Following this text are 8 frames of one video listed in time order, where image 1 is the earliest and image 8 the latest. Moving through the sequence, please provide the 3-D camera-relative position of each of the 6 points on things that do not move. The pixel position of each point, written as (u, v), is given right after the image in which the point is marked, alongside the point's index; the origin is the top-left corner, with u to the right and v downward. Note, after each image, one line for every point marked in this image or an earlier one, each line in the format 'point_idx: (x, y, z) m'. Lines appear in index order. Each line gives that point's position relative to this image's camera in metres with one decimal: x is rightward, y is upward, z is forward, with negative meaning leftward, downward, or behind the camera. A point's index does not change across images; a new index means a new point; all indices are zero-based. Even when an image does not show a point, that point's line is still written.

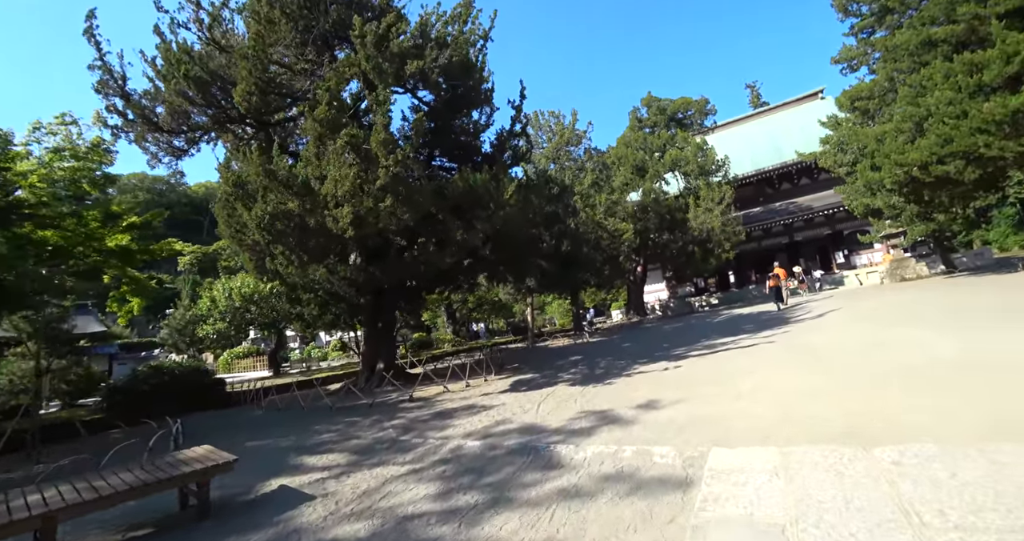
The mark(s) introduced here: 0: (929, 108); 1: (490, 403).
0: (+12.3, +4.8, +14.3) m
1: (-0.4, -2.1, +7.8) m
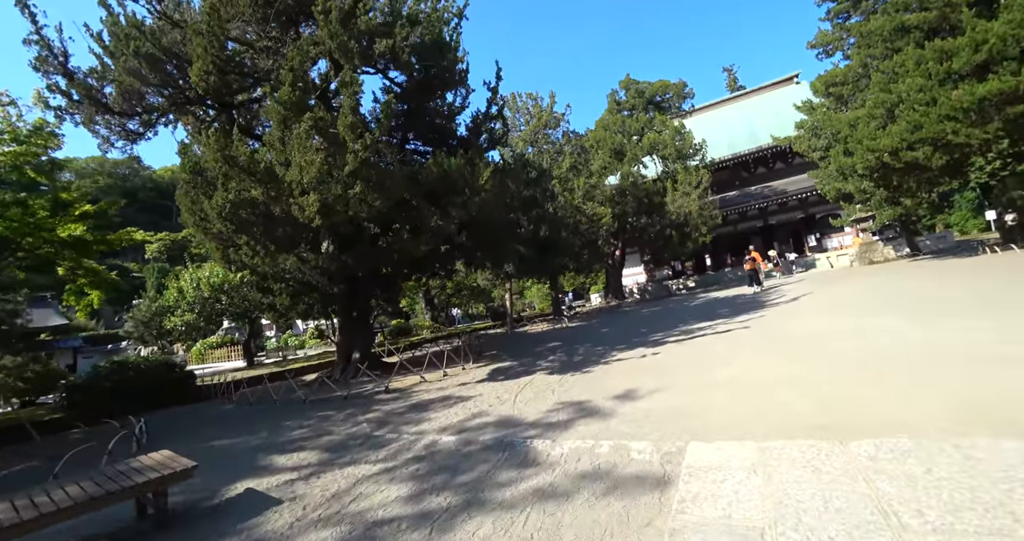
0: (+11.6, +5.3, +14.5) m
1: (-0.7, -2.0, +7.7) m
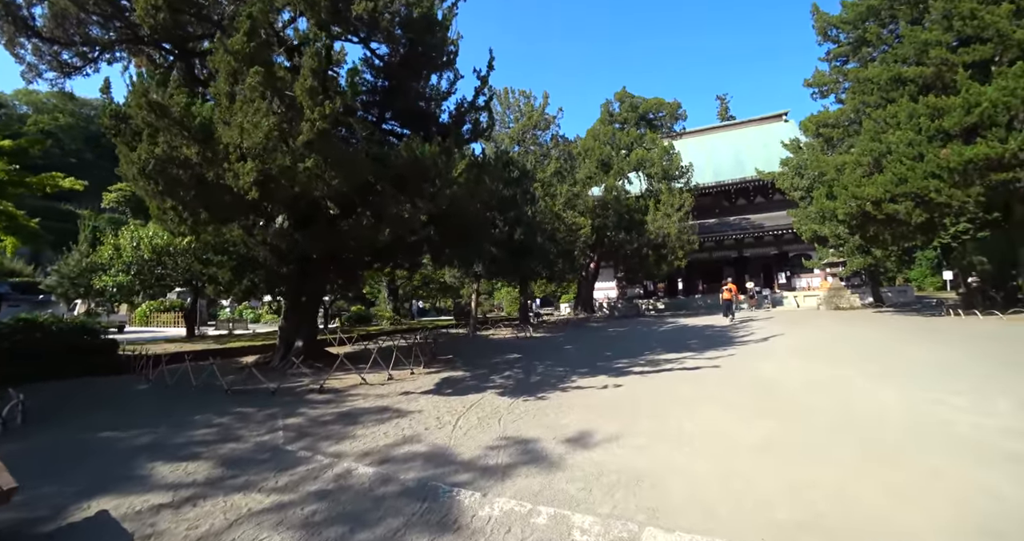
0: (+11.3, +3.7, +14.3) m
1: (-1.5, -1.9, +6.9) m
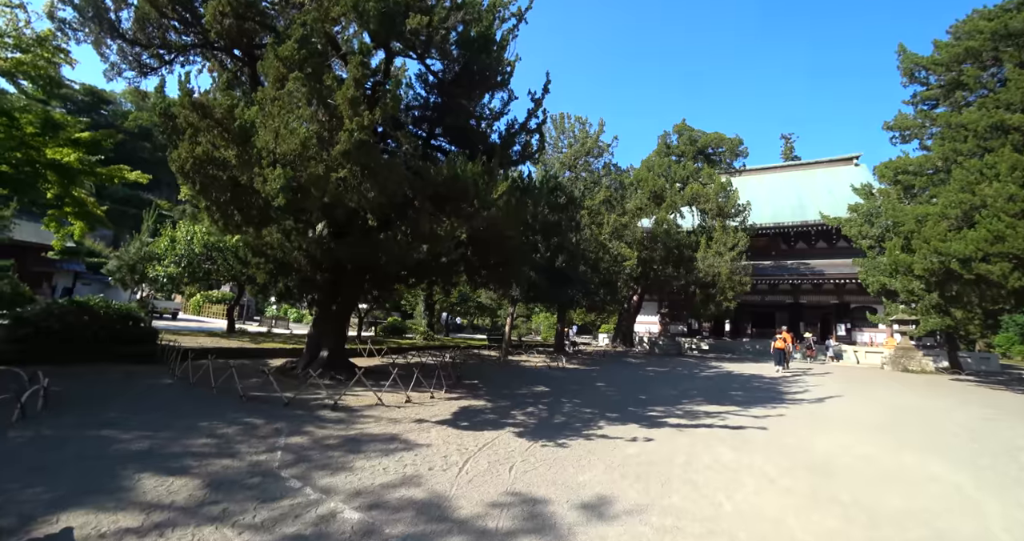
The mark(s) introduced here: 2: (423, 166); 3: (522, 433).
0: (+12.5, +1.9, +12.9) m
1: (-1.3, -2.2, +6.5) m
2: (-1.6, +1.9, +8.8) m
3: (+0.1, -2.3, +6.9) m
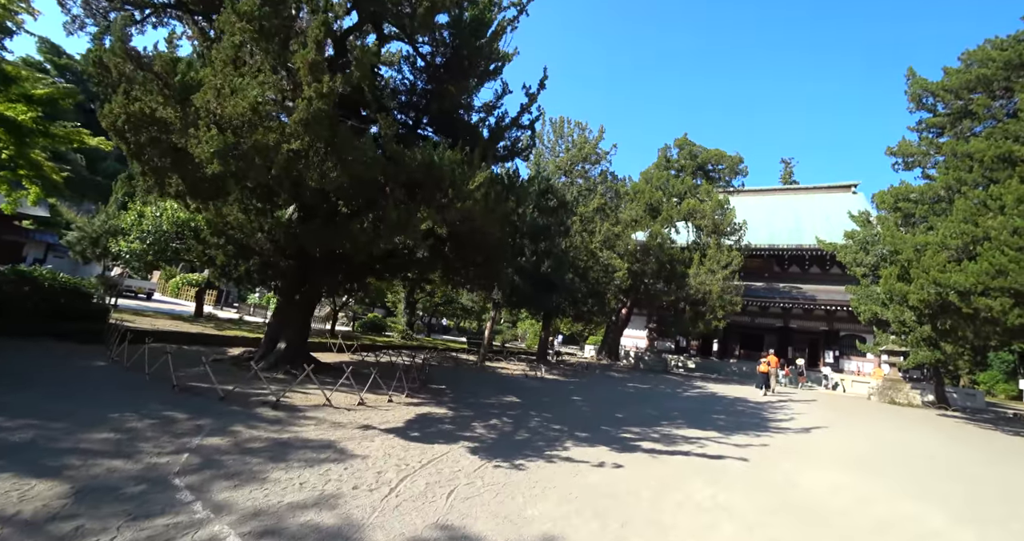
0: (+12.1, +1.0, +12.4) m
1: (-1.9, -2.1, +5.7) m
2: (-1.9, +2.0, +8.1) m
3: (-0.4, -2.3, +6.2) m
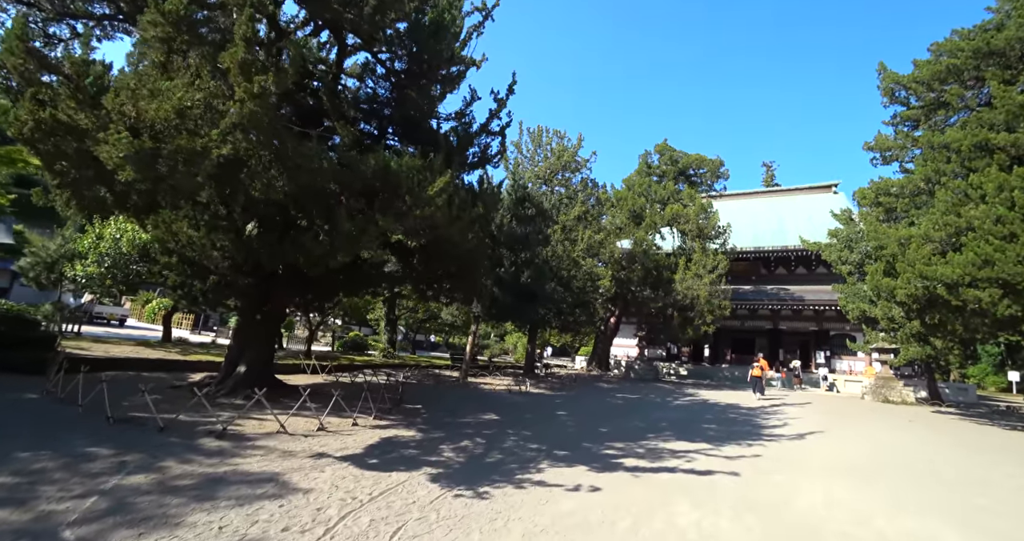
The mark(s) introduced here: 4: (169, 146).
0: (+11.5, +1.2, +12.2) m
1: (-2.2, -2.2, +5.1) m
2: (-2.5, +1.8, +7.6) m
3: (-0.8, -2.4, +5.6) m
4: (-3.7, +1.4, +5.4) m
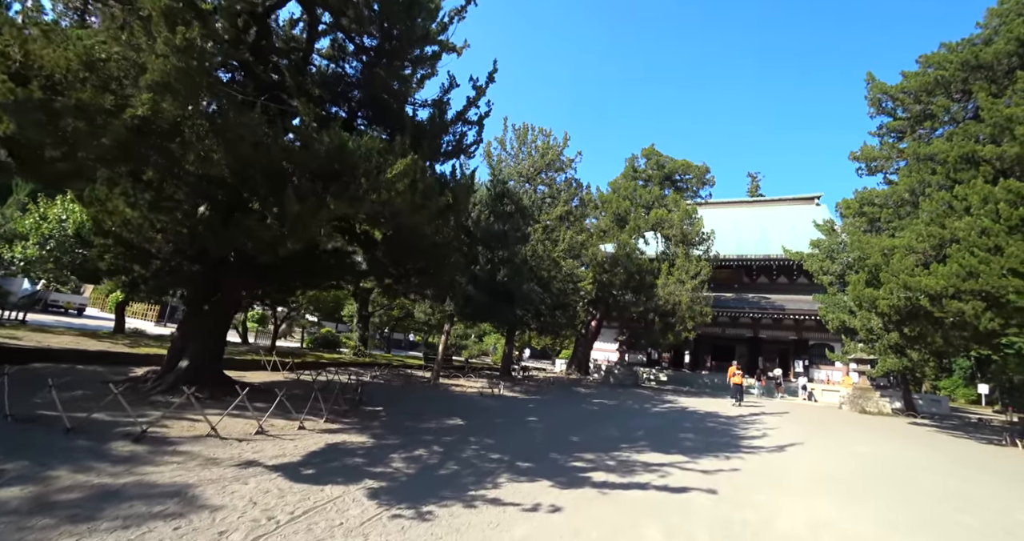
0: (+10.9, +1.0, +11.9) m
1: (-2.7, -2.0, +4.4) m
2: (-2.9, +2.0, +6.9) m
3: (-1.3, -2.3, +5.0) m
4: (-4.1, +1.6, +4.6) m
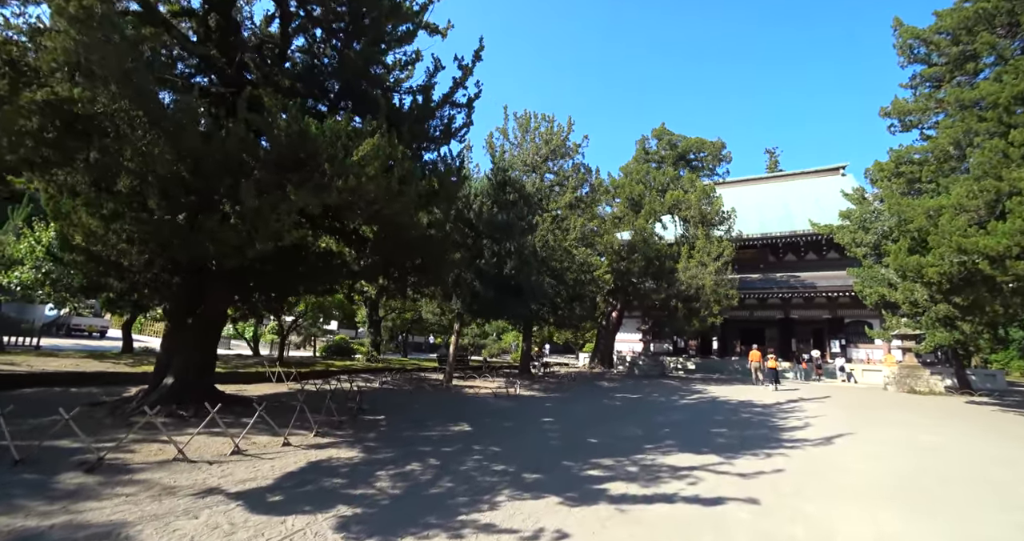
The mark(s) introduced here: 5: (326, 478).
0: (+10.9, +1.9, +10.6) m
1: (-2.8, -2.1, +3.7) m
2: (-3.2, +2.0, +6.2) m
3: (-1.3, -2.2, +4.2) m
4: (-4.3, +1.5, +4.0) m
5: (-2.0, -2.3, +5.4) m
